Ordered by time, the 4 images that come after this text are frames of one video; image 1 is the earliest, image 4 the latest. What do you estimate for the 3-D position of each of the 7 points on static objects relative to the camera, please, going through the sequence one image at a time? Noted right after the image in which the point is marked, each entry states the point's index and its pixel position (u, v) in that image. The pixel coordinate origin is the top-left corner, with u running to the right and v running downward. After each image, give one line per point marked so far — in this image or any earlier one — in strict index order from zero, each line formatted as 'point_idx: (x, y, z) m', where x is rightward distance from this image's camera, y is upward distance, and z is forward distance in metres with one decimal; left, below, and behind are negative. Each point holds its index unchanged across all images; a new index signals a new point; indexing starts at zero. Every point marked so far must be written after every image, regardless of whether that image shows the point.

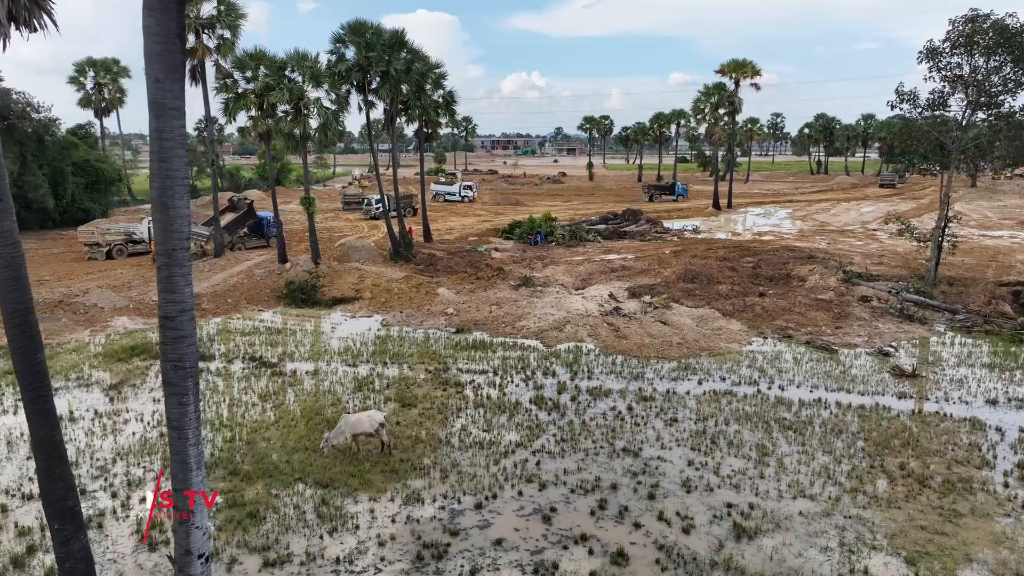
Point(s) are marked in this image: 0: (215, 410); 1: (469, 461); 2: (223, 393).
0: (-5.9, -2.4, +12.4) m
1: (-0.7, -3.0, +10.8) m
2: (-6.1, -2.2, +13.2) m
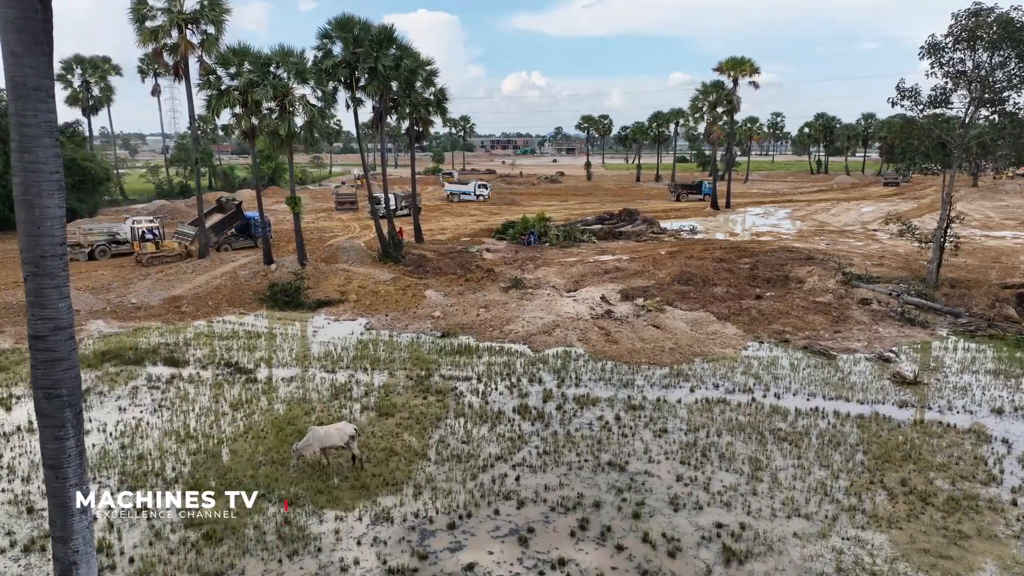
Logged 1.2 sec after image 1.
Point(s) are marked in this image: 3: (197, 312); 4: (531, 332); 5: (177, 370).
0: (-6.2, -2.5, +11.8) m
1: (-1.1, -3.1, +10.2) m
2: (-6.4, -2.3, +12.6) m
3: (-9.8, -0.8, +19.4) m
4: (+0.5, -1.2, +17.7) m
5: (-7.8, -1.9, +14.5) m
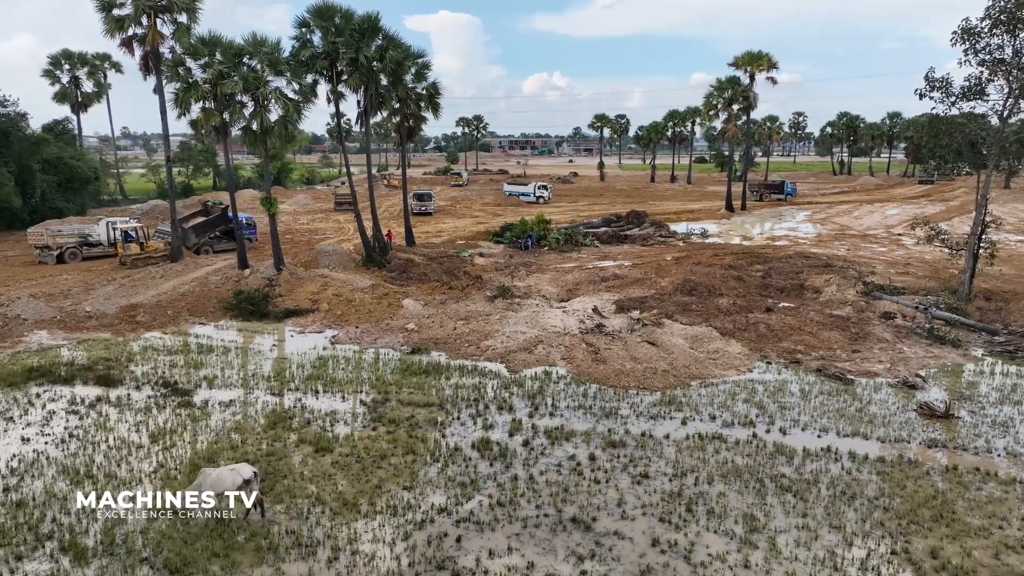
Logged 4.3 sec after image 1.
0: (-7.0, -2.8, +10.3) m
1: (-1.9, -3.3, +8.5) m
2: (-7.2, -2.6, +11.1) m
3: (-10.3, -1.0, +17.9) m
4: (0.0, -1.5, +15.9) m
5: (-8.4, -2.1, +13.0) m
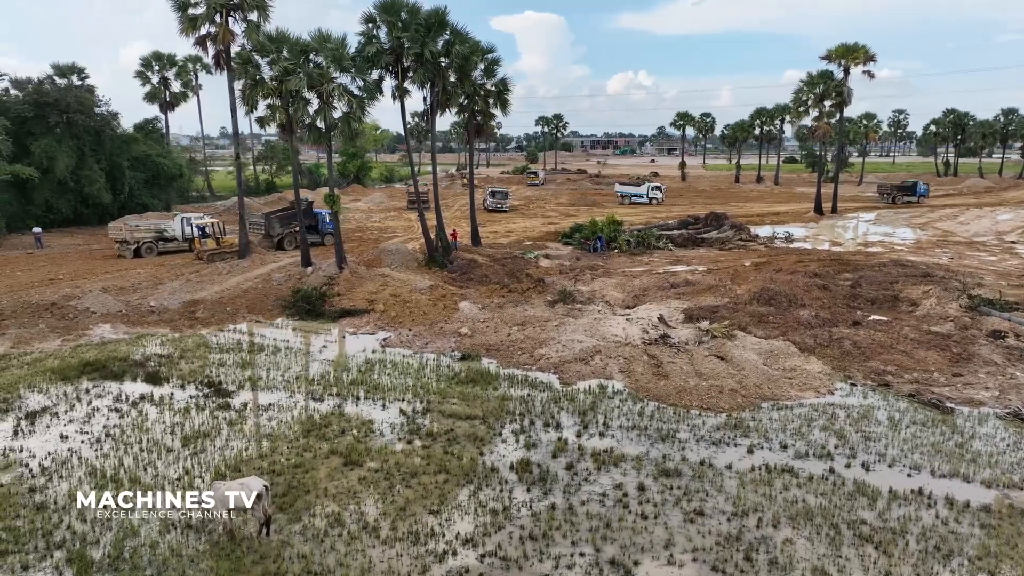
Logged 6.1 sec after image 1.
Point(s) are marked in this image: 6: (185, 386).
0: (-6.3, -2.7, +10.2) m
1: (-1.5, -3.4, +7.8) m
2: (-6.4, -2.5, +11.0) m
3: (-8.7, -0.9, +18.2) m
4: (+1.3, -1.7, +15.0) m
5: (-7.4, -2.1, +13.1) m
6: (-6.8, -2.0, +13.3) m
